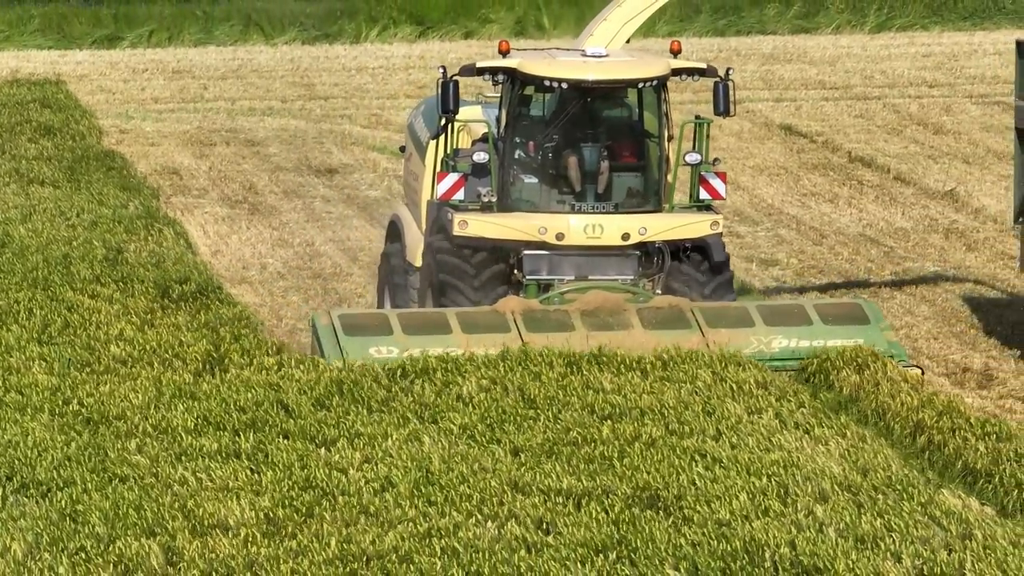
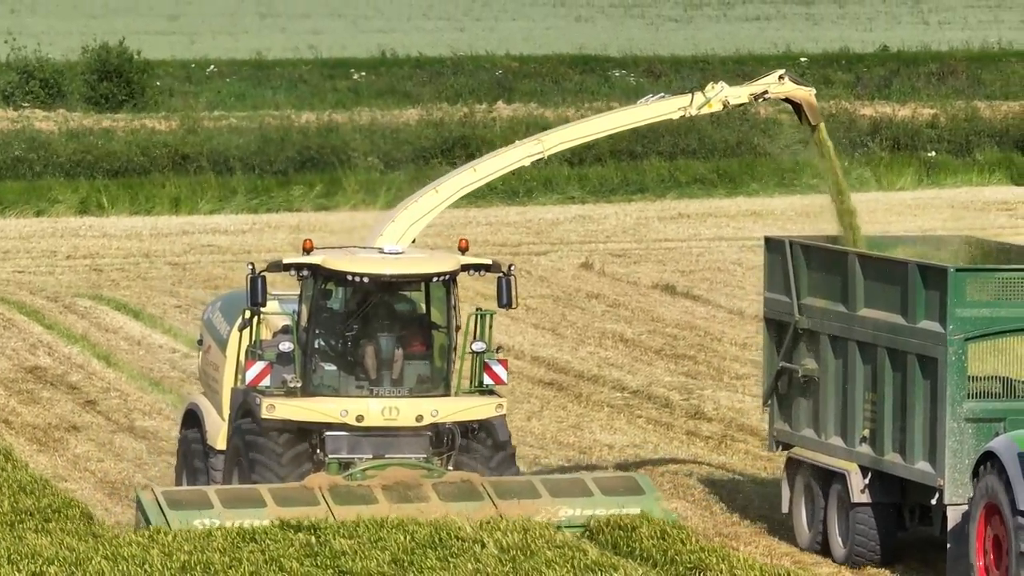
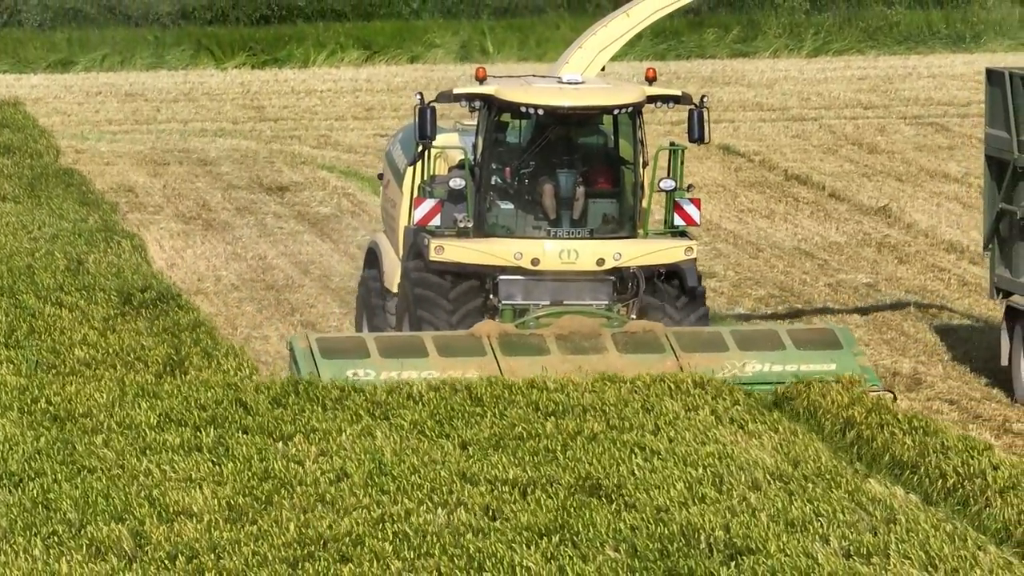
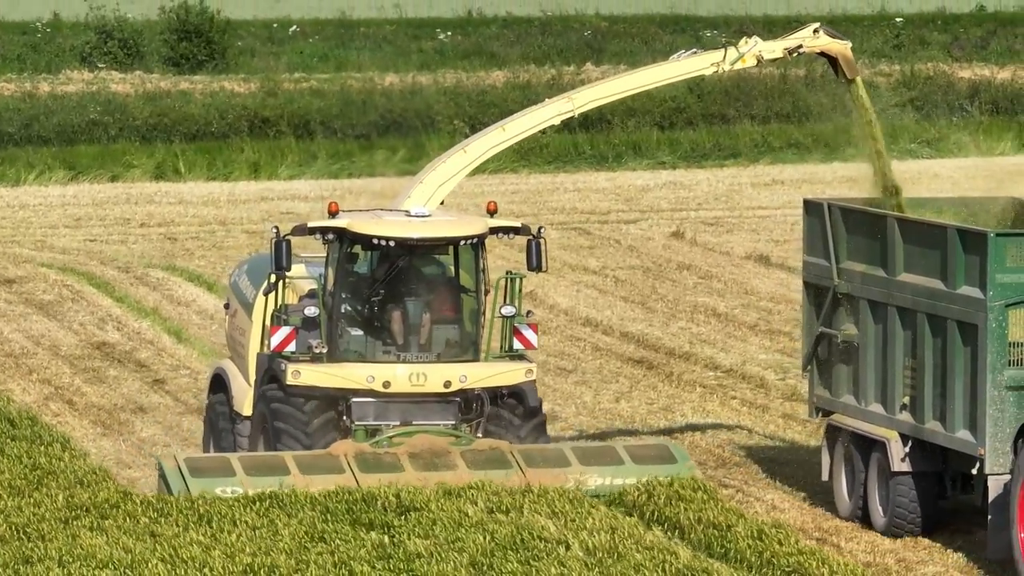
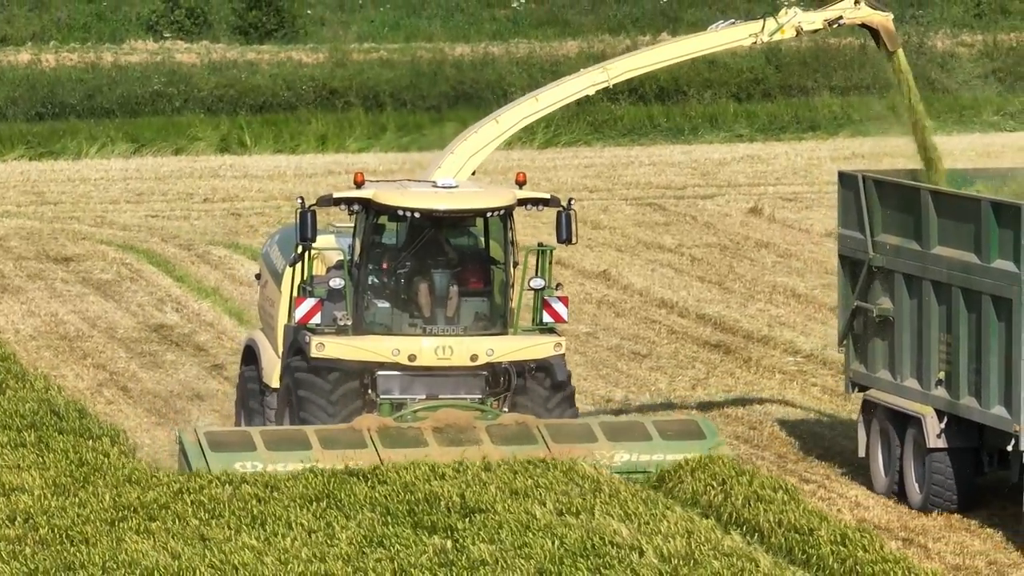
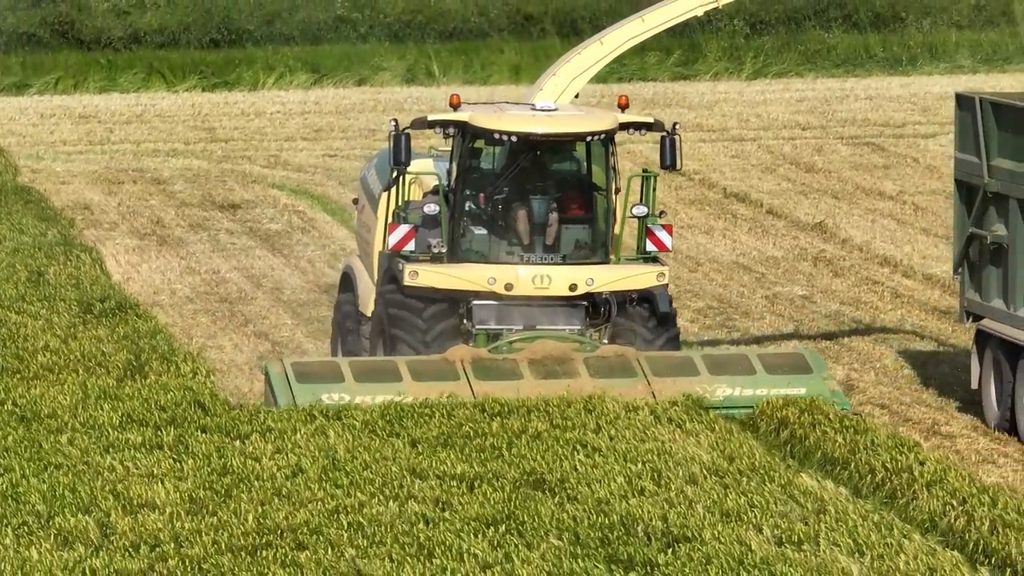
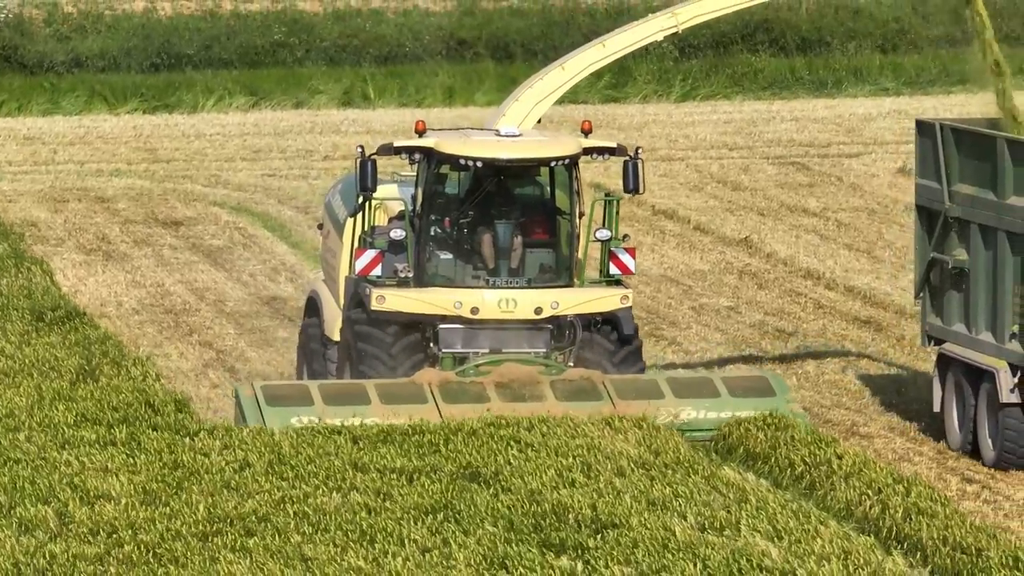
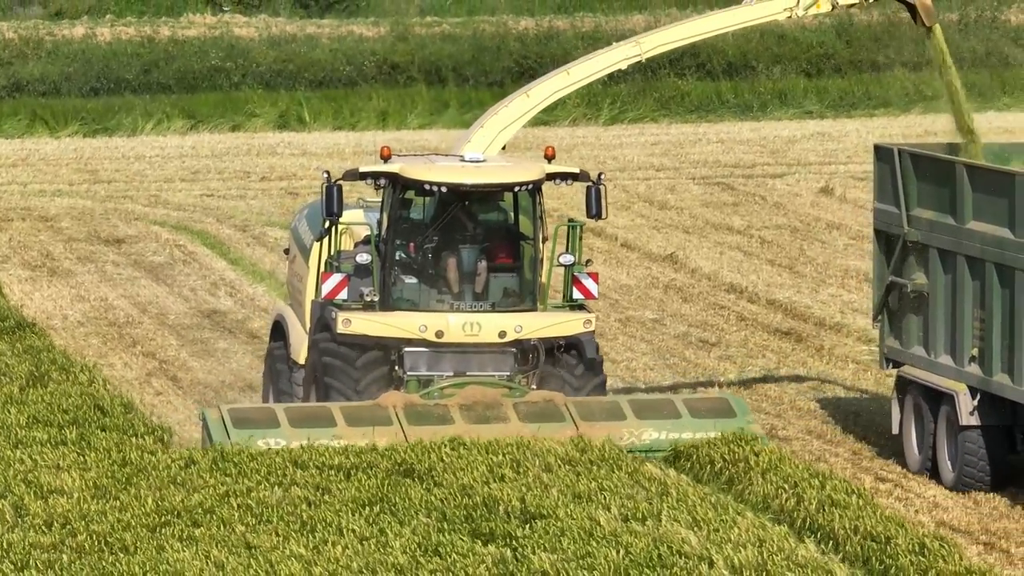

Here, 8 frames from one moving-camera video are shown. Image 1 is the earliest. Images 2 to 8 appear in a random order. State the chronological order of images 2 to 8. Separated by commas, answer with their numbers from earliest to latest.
3, 6, 7, 8, 5, 4, 2
